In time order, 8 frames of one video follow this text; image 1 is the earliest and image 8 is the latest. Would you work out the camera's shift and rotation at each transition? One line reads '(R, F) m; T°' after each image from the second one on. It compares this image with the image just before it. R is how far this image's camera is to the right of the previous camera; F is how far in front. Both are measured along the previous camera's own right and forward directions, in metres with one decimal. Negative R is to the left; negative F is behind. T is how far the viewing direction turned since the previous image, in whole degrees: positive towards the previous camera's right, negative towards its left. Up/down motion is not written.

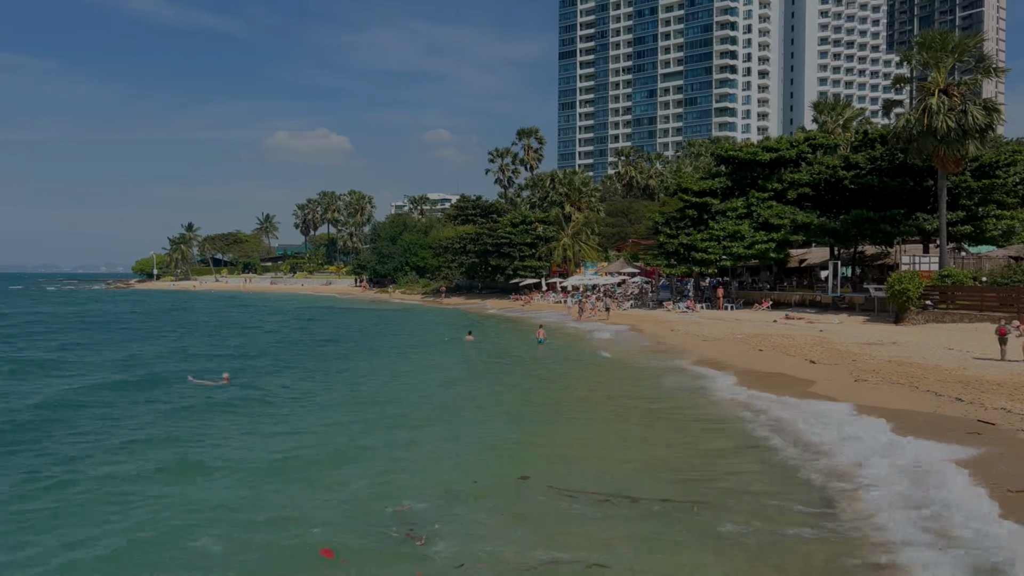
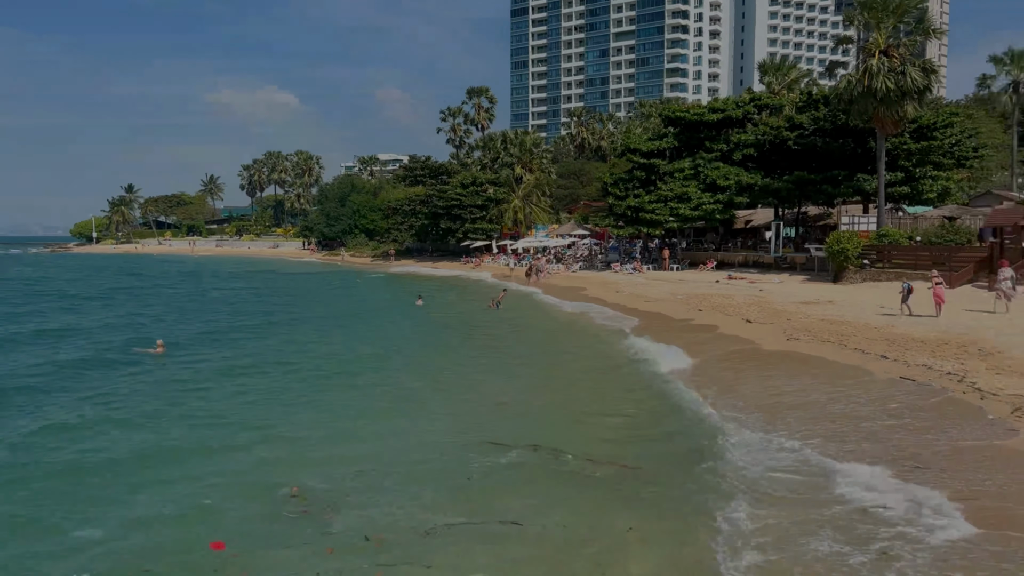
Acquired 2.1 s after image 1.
(+0.8, +0.7) m; +4°
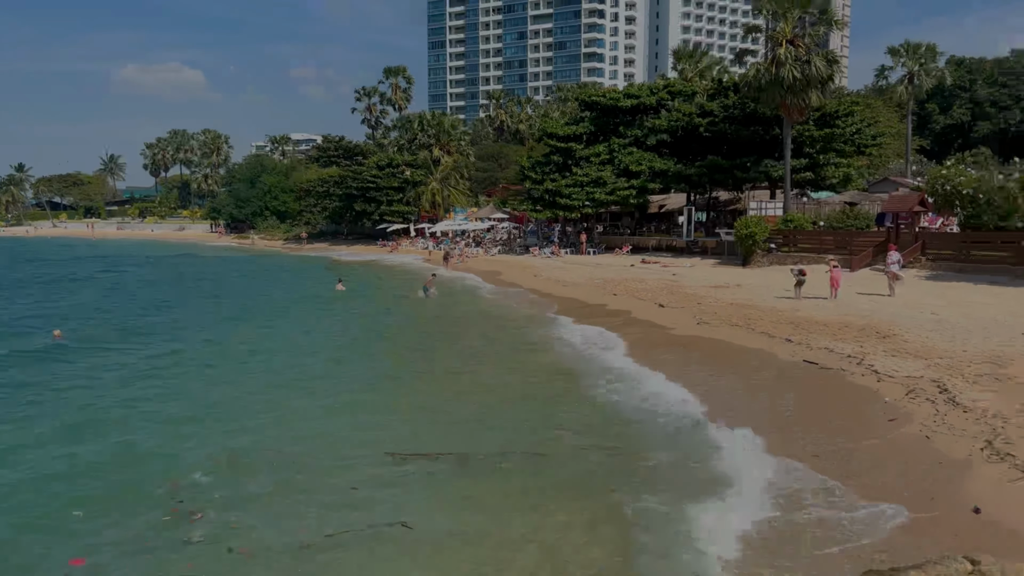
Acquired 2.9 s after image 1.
(+0.5, +0.9) m; +7°
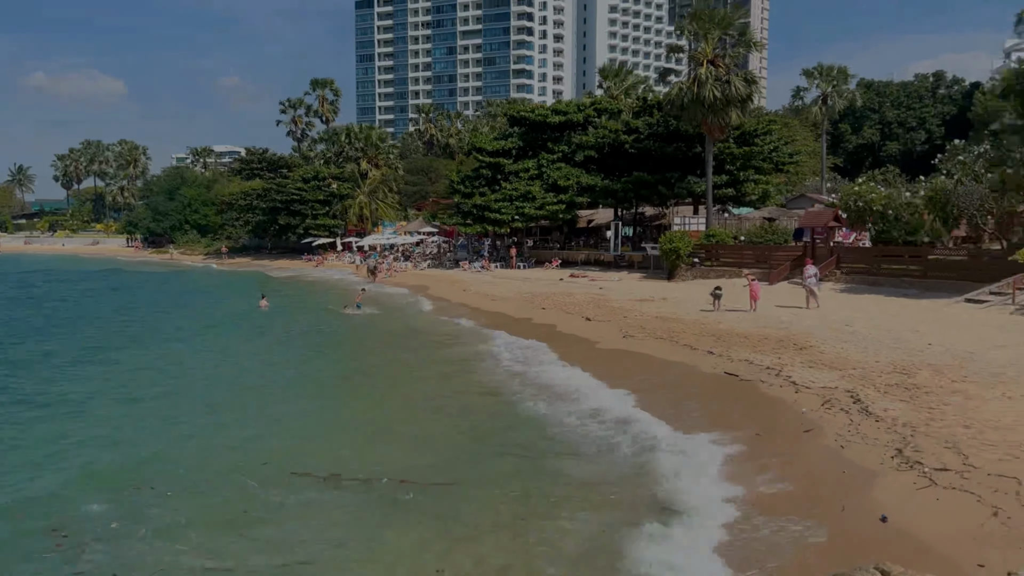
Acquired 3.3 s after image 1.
(+0.4, +0.6) m; +6°
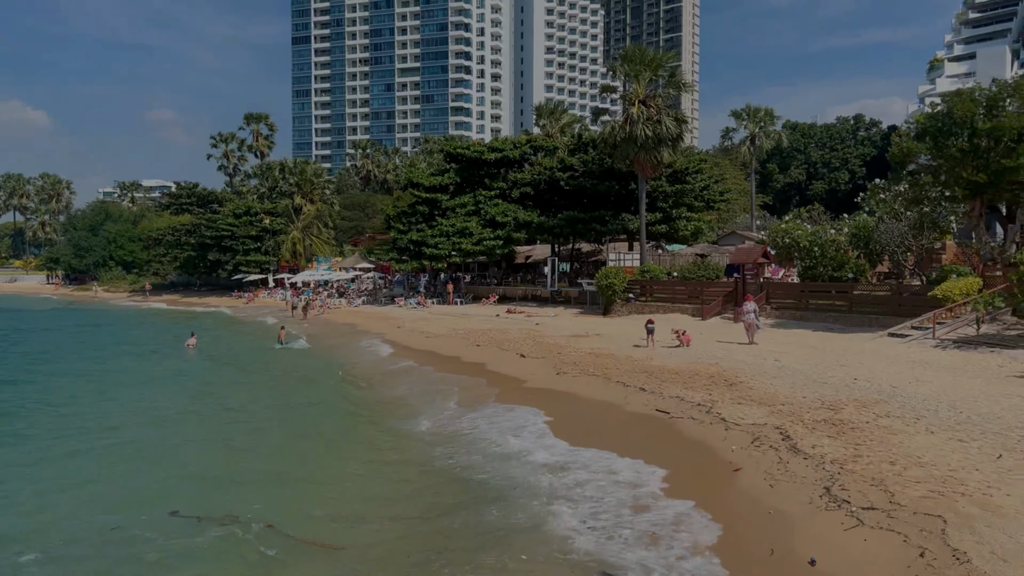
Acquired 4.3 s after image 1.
(+0.5, +0.6) m; +5°
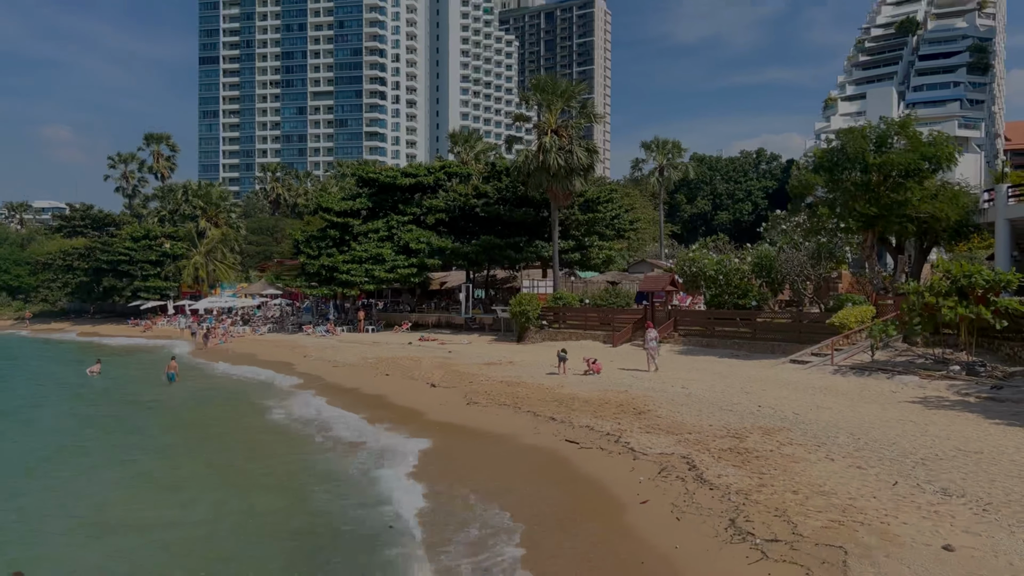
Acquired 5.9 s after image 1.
(+0.5, +0.7) m; +7°
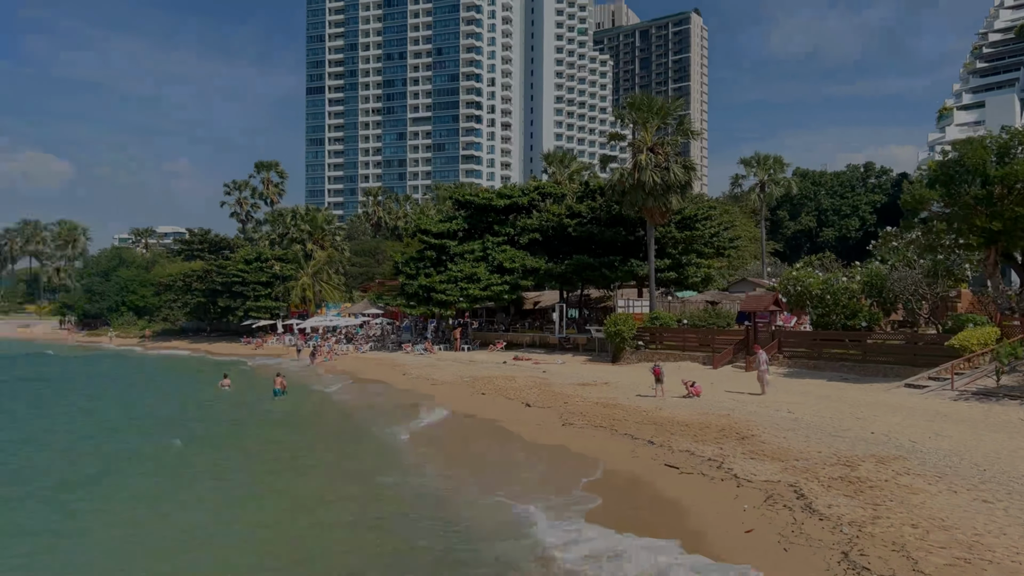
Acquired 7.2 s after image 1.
(-0.3, -0.5) m; -8°
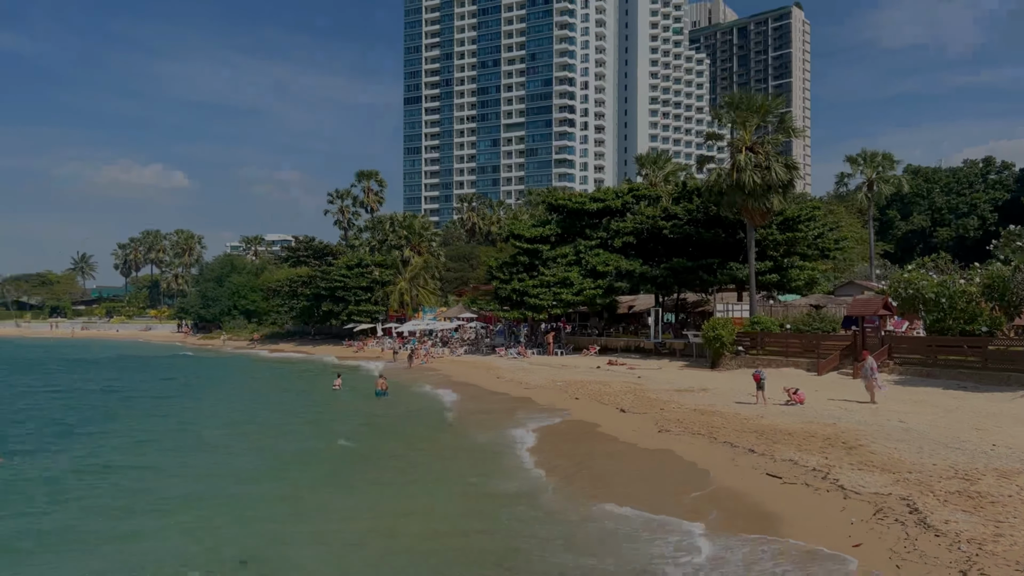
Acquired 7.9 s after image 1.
(-0.2, -0.6) m; -8°
